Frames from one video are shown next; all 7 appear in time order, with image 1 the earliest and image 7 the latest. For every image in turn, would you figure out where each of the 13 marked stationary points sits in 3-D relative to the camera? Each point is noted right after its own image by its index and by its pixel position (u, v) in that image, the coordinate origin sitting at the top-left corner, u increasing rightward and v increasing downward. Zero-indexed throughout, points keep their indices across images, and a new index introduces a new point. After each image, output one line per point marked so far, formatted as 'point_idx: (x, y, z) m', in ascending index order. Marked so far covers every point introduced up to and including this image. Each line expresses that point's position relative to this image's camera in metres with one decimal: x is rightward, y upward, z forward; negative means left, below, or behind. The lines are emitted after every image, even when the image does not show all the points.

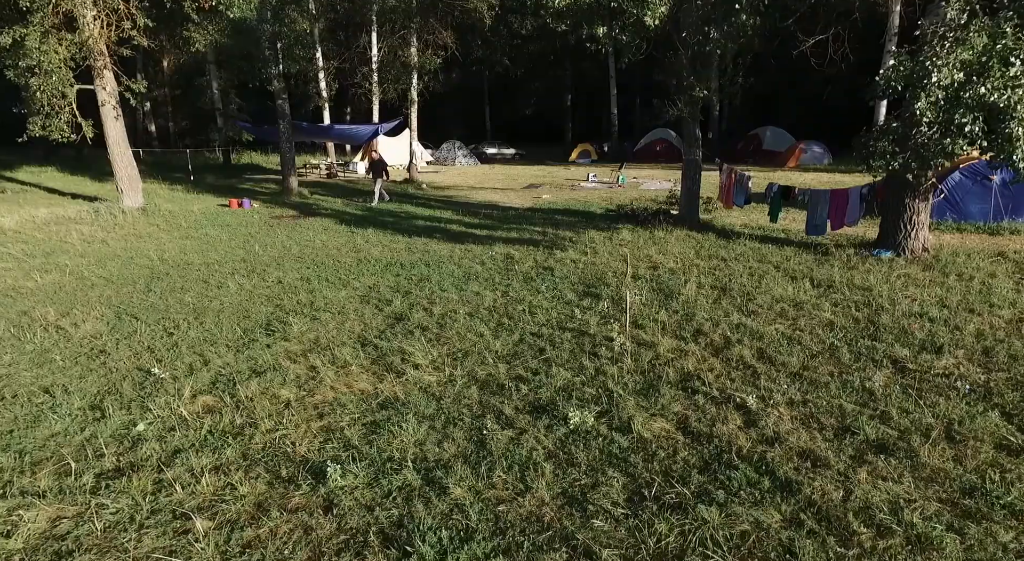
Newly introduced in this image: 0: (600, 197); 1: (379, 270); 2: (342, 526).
0: (+2.0, +1.9, +15.3) m
1: (-1.7, +0.1, +8.6) m
2: (-0.9, -1.2, +3.5) m
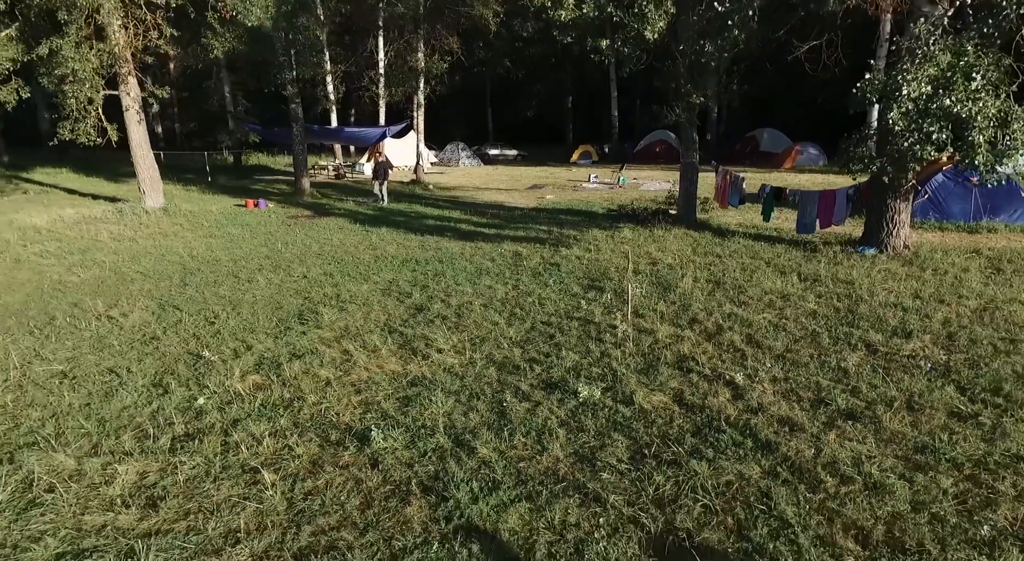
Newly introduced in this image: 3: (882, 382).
0: (+2.2, +2.0, +15.9) m
1: (-1.6, +0.2, +9.2) m
2: (-0.8, -1.2, +4.1) m
3: (+2.7, -0.7, +4.9) m
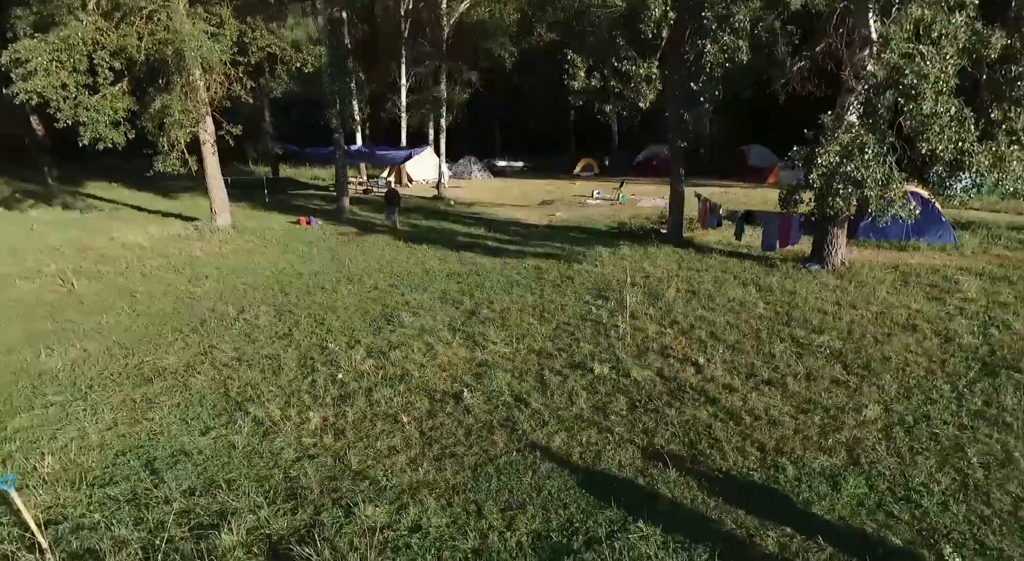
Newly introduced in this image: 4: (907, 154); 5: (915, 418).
0: (+2.5, +1.8, +18.5) m
1: (-1.2, 0.0, +11.7) m
2: (-0.3, -1.4, +6.6) m
3: (+3.1, -0.9, +7.5) m
4: (+5.1, +1.6, +8.7) m
5: (+3.7, -1.3, +6.2) m
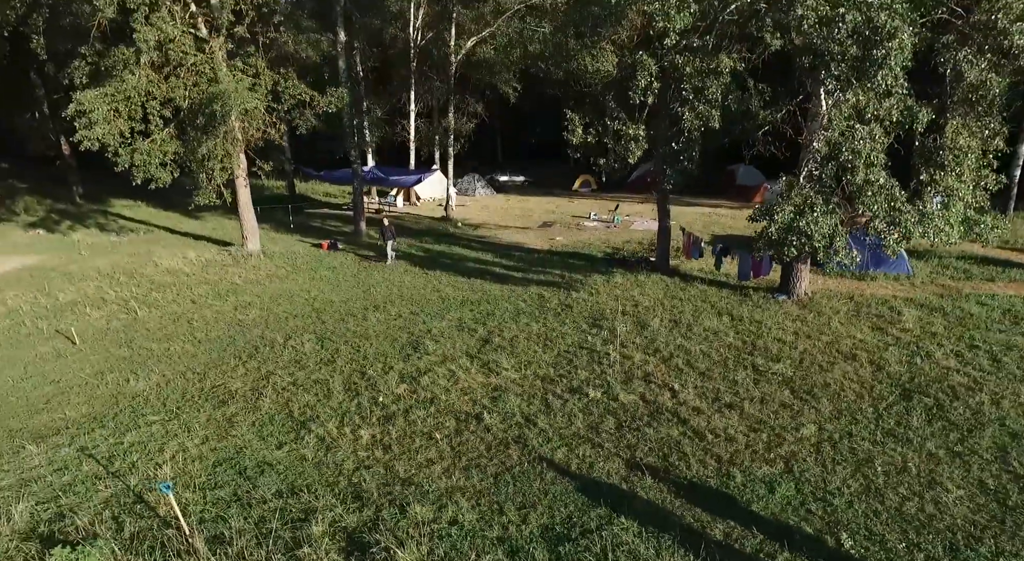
0: (+2.6, +1.3, +20.1) m
1: (-1.1, -0.5, +13.4) m
2: (-0.2, -1.9, +8.2) m
3: (+3.2, -1.5, +9.1) m
4: (+5.2, +1.1, +10.4) m
5: (+3.9, -1.8, +7.9) m
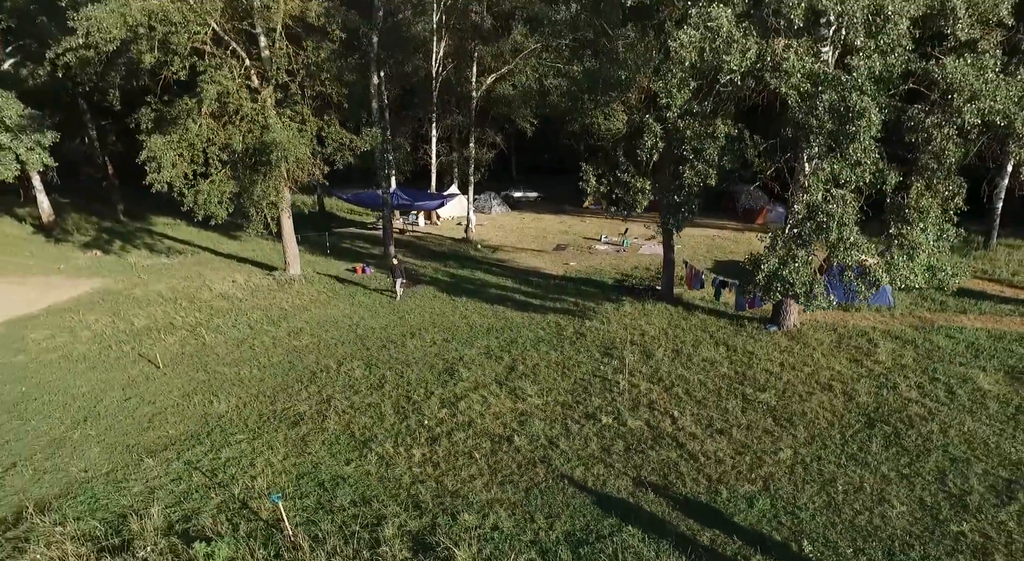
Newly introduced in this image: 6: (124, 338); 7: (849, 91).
0: (+3.2, +0.6, +21.8) m
1: (-0.6, -1.2, +15.1) m
2: (+0.2, -2.6, +10.0) m
3: (+3.6, -2.2, +10.8) m
4: (+5.7, +0.4, +12.1) m
5: (+4.2, -2.5, +9.6) m
6: (-8.2, -1.2, +14.3) m
7: (+5.5, +3.1, +11.0) m
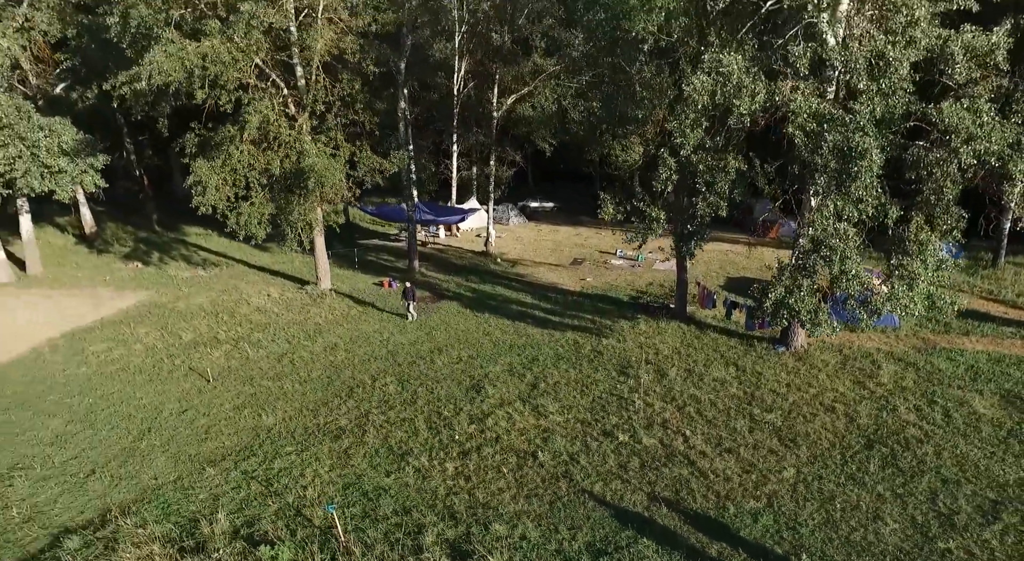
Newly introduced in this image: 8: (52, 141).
0: (+3.9, 0.0, +22.7) m
1: (-0.1, -1.7, +16.0) m
2: (+0.6, -3.1, +10.9) m
3: (+4.1, -2.7, +11.7) m
4: (+6.1, -0.2, +12.9) m
5: (+4.6, -3.0, +10.4) m
6: (-7.7, -1.6, +15.4) m
7: (+6.0, +2.6, +11.8) m
8: (-11.7, +3.6, +17.2) m
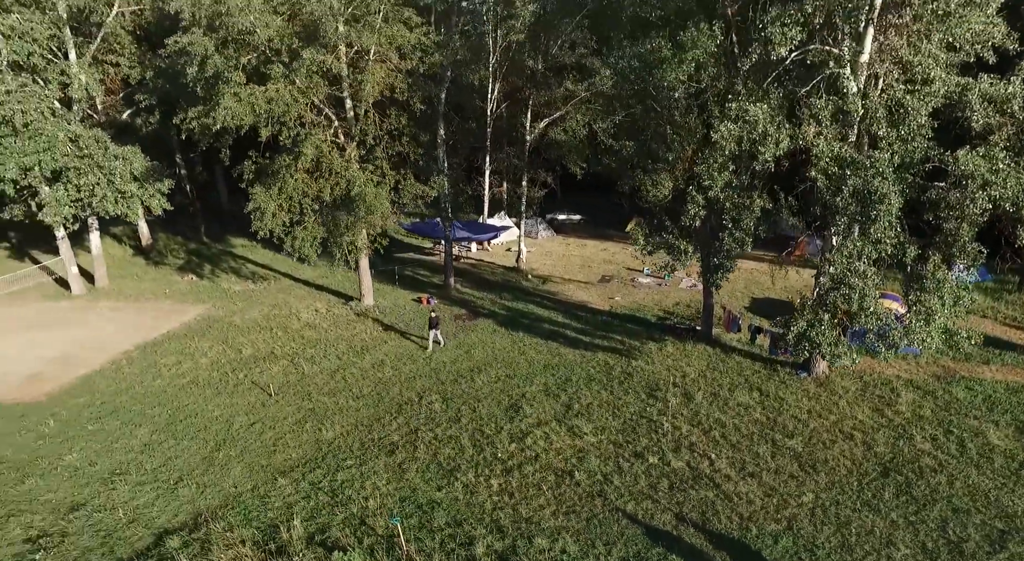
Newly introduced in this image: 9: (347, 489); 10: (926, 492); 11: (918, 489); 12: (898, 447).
0: (+5.0, -0.6, +23.6) m
1: (+0.8, -2.3, +17.1) m
2: (+1.3, -3.7, +11.9) m
3: (+4.8, -3.3, +12.6) m
4: (+6.9, -0.9, +13.7) m
5: (+5.3, -3.7, +11.3) m
6: (-6.8, -2.1, +16.7) m
7: (+6.8, +1.9, +12.7) m
8: (-10.7, +3.1, +18.6) m
9: (-2.9, -3.6, +11.6) m
10: (+7.0, -3.6, +11.5) m
11: (+7.0, -3.6, +11.6) m
12: (+7.4, -3.2, +13.0) m
